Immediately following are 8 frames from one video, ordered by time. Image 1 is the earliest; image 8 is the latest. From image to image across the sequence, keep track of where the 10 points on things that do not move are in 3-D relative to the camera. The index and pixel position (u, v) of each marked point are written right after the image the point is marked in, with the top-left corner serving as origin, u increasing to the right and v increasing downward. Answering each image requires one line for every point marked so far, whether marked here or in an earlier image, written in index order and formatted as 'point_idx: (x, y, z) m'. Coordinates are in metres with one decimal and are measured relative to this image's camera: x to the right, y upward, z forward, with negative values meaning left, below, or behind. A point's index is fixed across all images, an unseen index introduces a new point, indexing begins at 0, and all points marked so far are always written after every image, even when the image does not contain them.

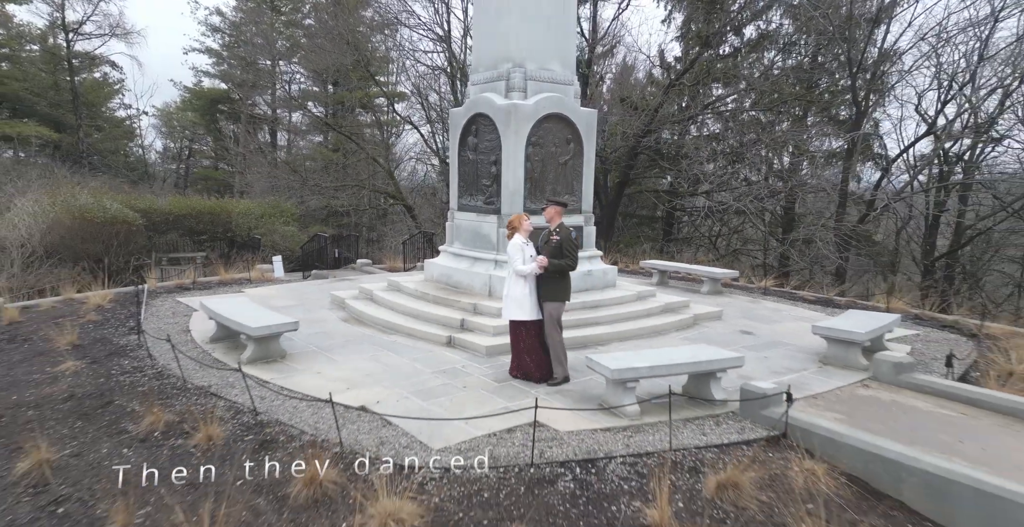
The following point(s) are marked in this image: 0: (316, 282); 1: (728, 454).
0: (-2.9, -0.3, +7.1) m
1: (+1.3, -1.1, +2.9) m
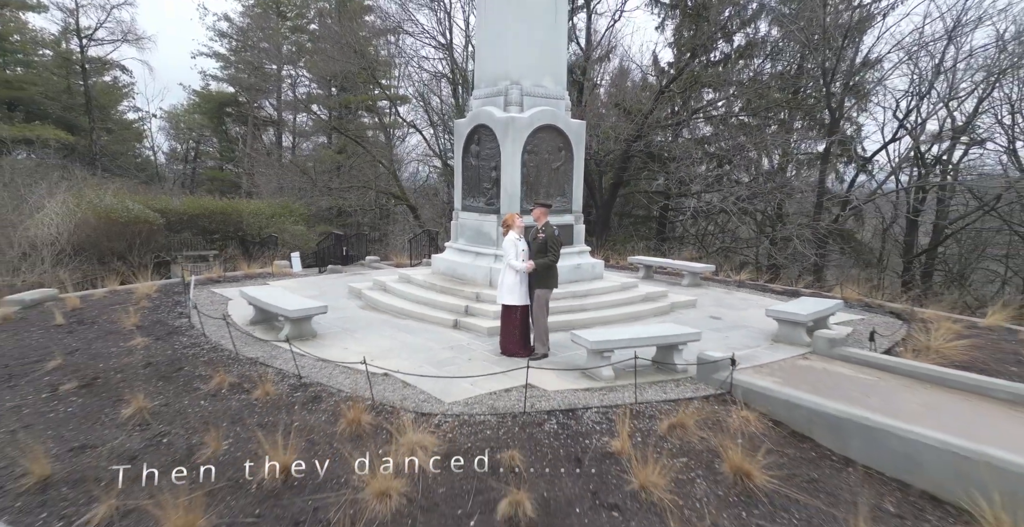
0: (-2.9, -0.2, +7.9) m
1: (+1.2, -1.0, +3.7) m
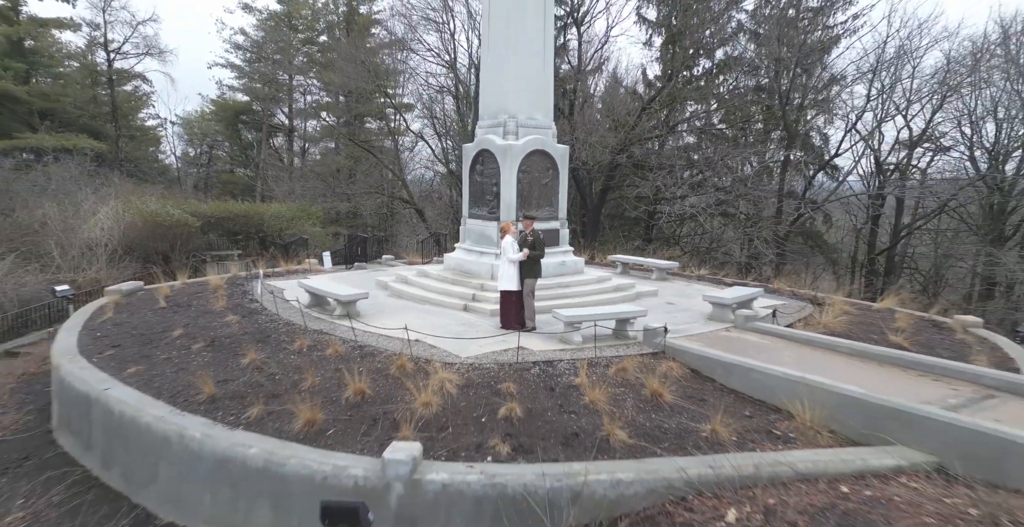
0: (-2.9, -0.1, +9.5) m
1: (+1.2, -1.0, +5.3) m
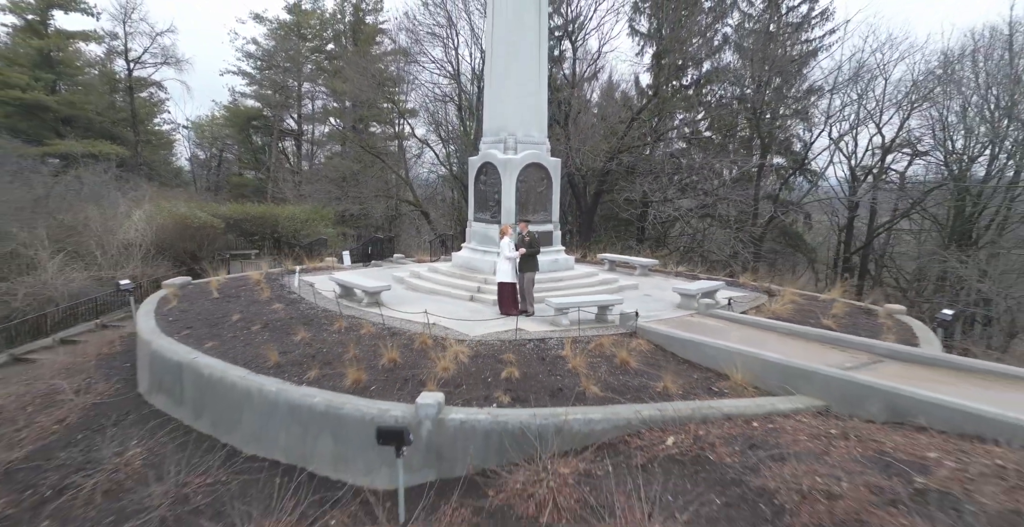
0: (-3.0, -0.1, +10.7) m
1: (+1.2, -1.0, +6.5) m
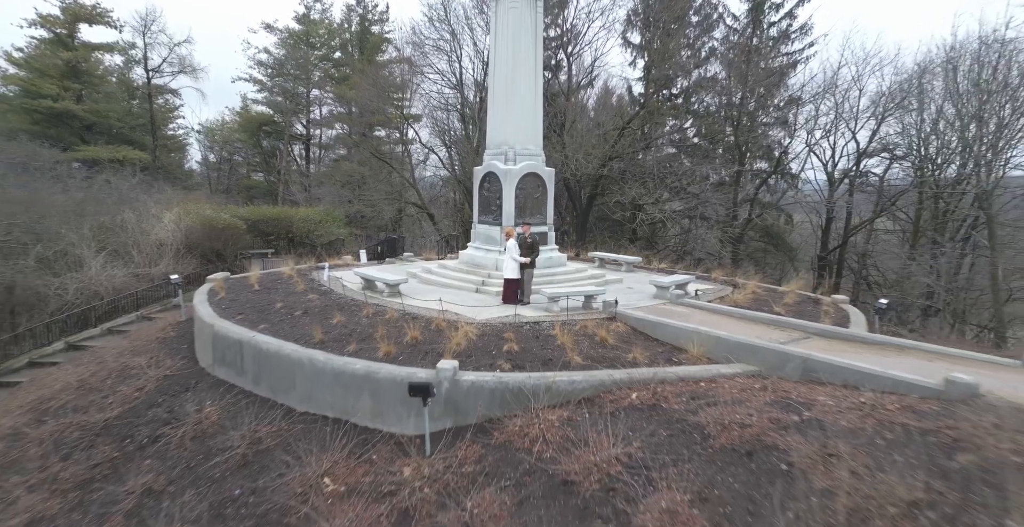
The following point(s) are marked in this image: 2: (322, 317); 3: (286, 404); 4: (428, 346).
0: (-3.0, 0.0, +12.0) m
1: (+1.2, -0.9, +7.8) m
2: (-3.0, -0.8, +7.8) m
3: (-3.0, -1.9, +6.6) m
4: (-1.2, -1.1, +6.8) m
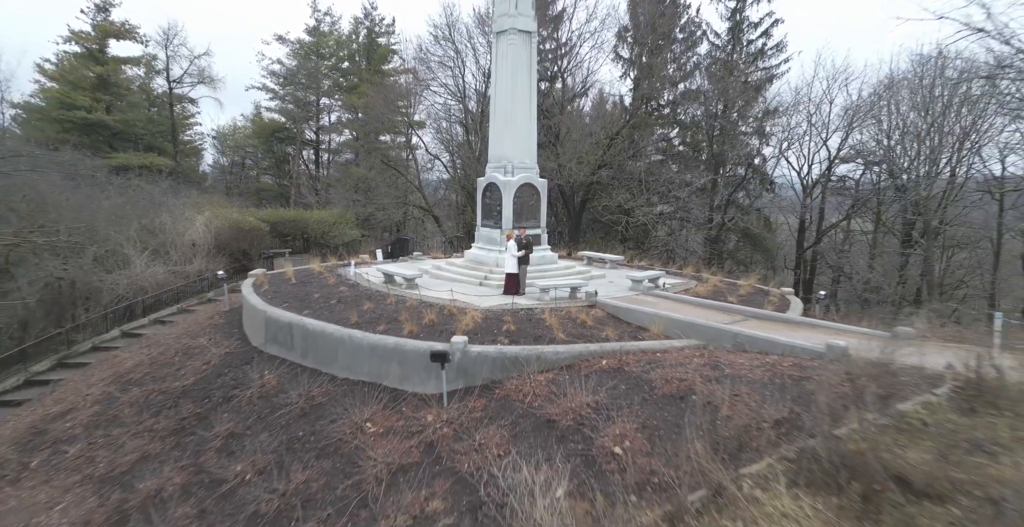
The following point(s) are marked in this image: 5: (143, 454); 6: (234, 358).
0: (-3.0, 0.0, +13.7) m
1: (+1.2, -0.8, +9.5) m
2: (-3.1, -0.8, +9.5) m
3: (-3.1, -1.8, +8.2) m
4: (-1.2, -1.1, +8.4) m
5: (-5.5, -2.8, +7.3) m
6: (-5.2, -1.8, +9.2) m
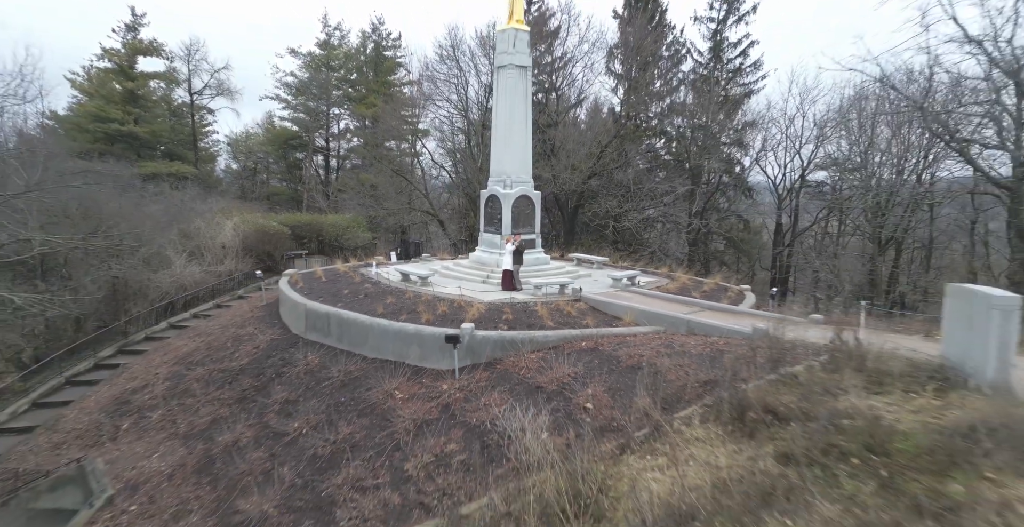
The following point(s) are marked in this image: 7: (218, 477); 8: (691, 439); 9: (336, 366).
0: (-3.0, 0.0, +15.5) m
1: (+1.1, -0.9, +11.3) m
2: (-3.1, -0.8, +11.3) m
3: (-3.1, -1.9, +10.1) m
4: (-1.2, -1.1, +10.3) m
5: (-5.5, -2.9, +9.2) m
6: (-5.3, -1.8, +11.1) m
7: (-4.7, -3.4, +7.8) m
8: (+2.2, -2.1, +6.0) m
9: (-3.5, -2.0, +9.8) m
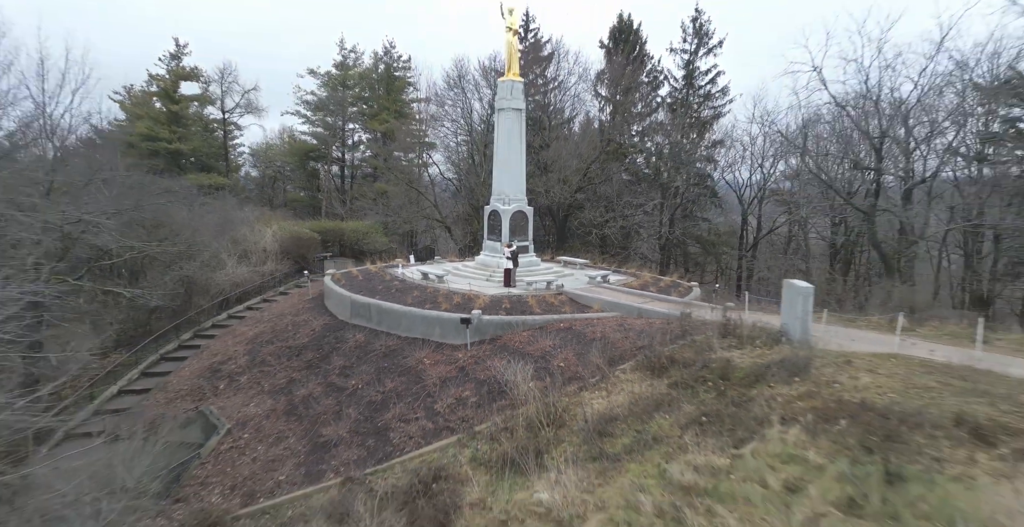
0: (-3.1, -0.1, +18.8) m
1: (+1.0, -0.9, +14.6) m
2: (-3.2, -0.9, +14.6) m
3: (-3.2, -1.9, +13.4) m
4: (-1.3, -1.2, +13.6) m
5: (-5.6, -2.9, +12.5) m
6: (-5.3, -1.9, +14.4) m
7: (-4.7, -3.5, +11.1) m
8: (+2.1, -2.2, +9.3) m
9: (-3.6, -2.1, +13.1) m
